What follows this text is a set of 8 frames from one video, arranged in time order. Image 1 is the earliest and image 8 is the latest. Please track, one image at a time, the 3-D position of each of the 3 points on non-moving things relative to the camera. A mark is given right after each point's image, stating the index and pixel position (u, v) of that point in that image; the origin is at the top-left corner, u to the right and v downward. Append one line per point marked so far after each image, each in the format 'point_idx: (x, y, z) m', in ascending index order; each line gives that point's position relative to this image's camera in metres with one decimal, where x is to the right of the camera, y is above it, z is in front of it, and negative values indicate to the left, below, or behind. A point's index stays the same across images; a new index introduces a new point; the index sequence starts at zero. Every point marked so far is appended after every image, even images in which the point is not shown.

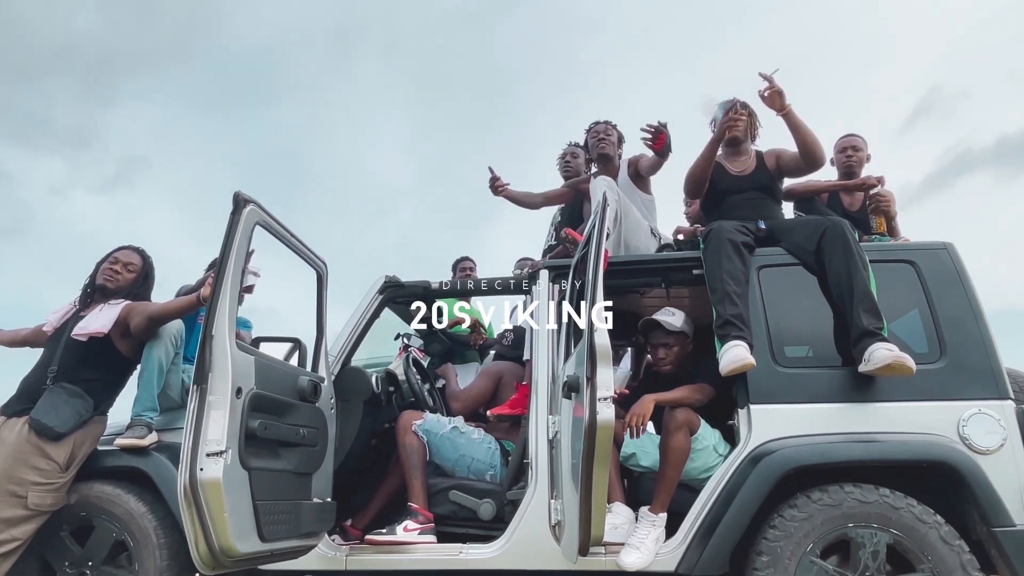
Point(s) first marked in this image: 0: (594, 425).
0: (+0.3, -0.4, +2.3) m
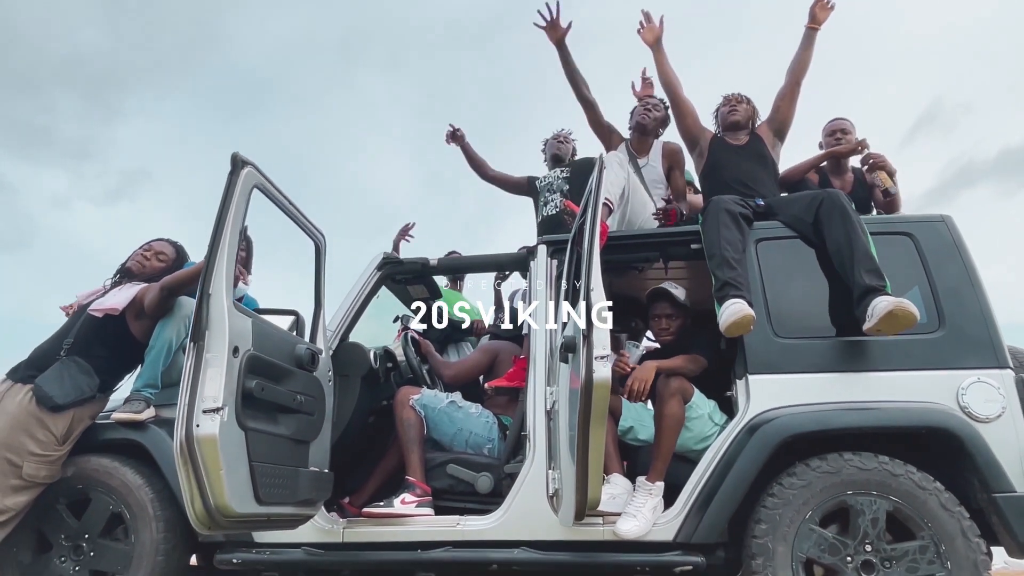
0: (+0.3, -0.3, +2.3) m
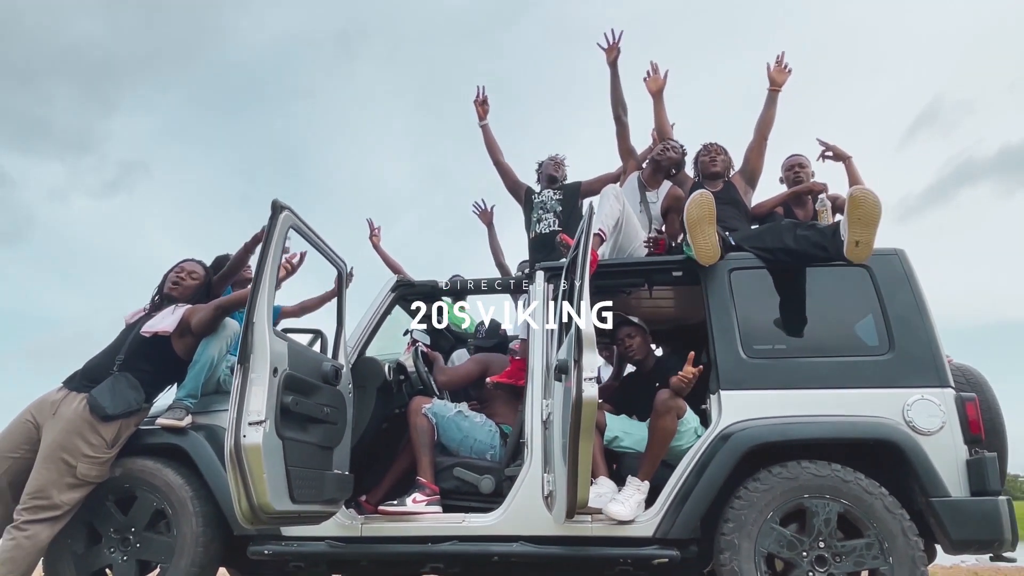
0: (+0.3, -0.4, +2.7) m
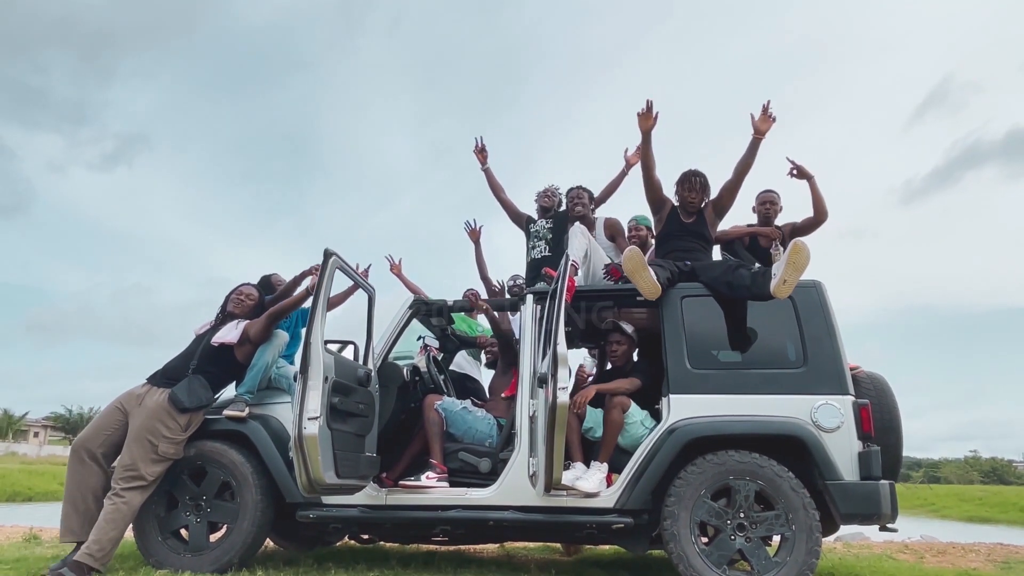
0: (+0.2, -0.6, +3.5) m
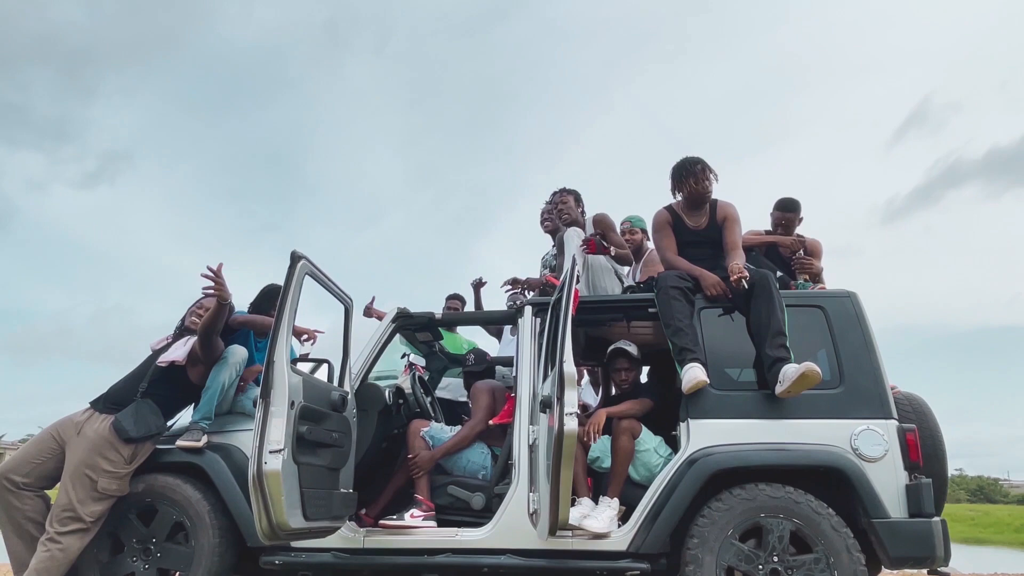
0: (+0.2, -0.6, +3.0) m
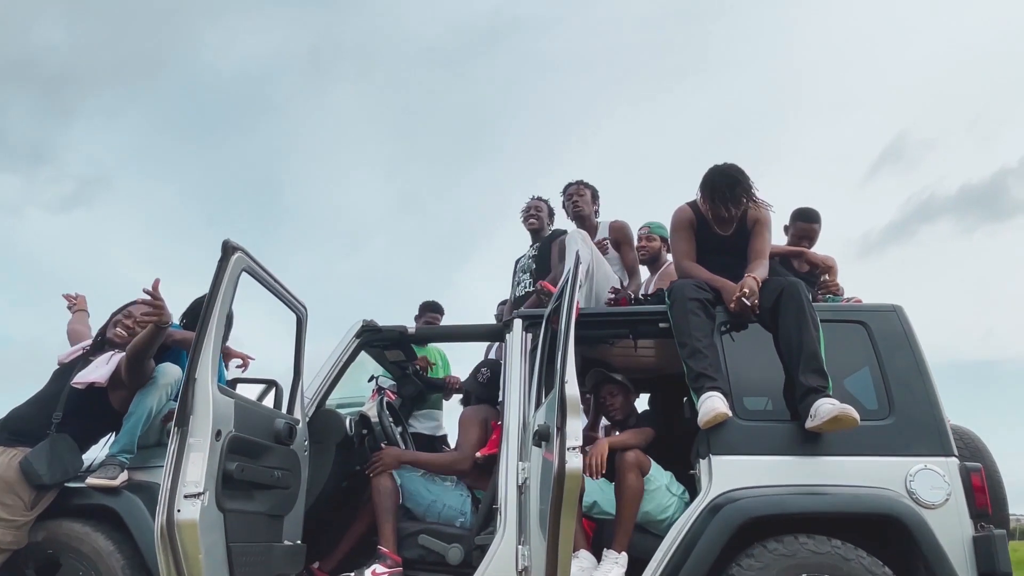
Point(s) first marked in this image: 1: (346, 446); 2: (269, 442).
0: (+0.2, -0.6, +2.4) m
1: (-0.8, -0.7, +3.4) m
2: (-0.9, -0.6, +2.8) m
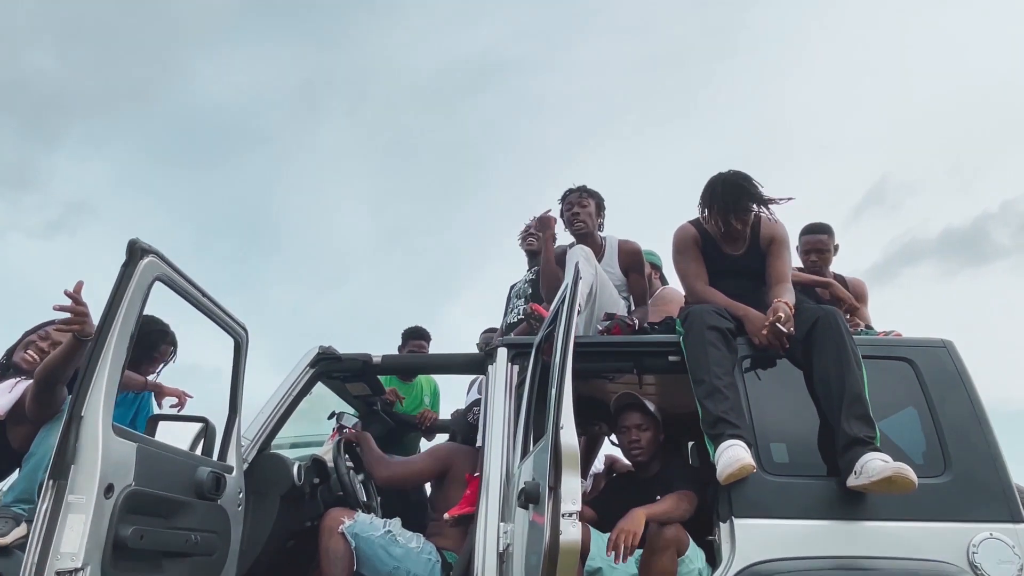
0: (+0.1, -0.7, +1.9) m
1: (-0.9, -0.8, +2.9) m
2: (-1.0, -0.6, +2.2) m
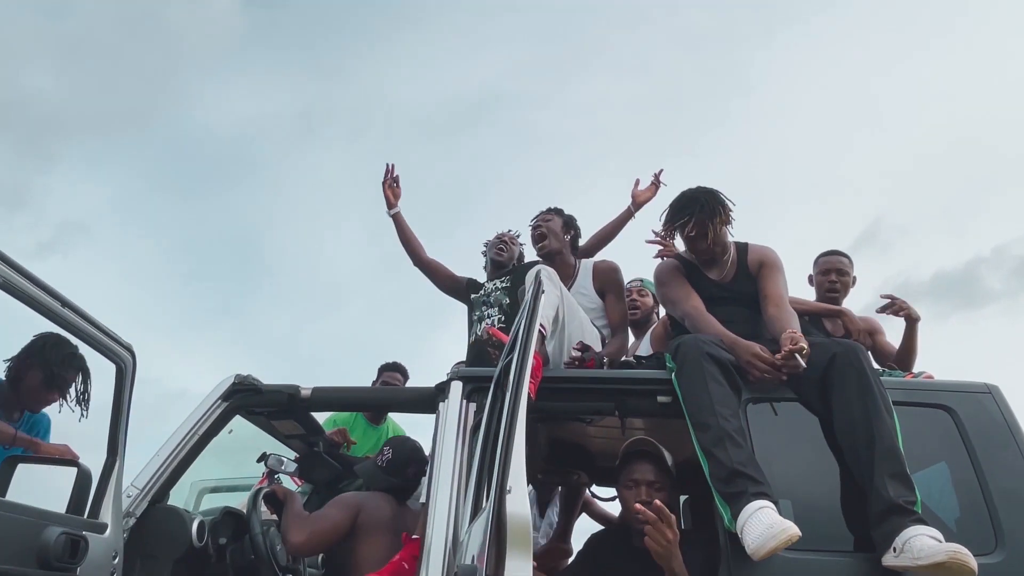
0: (0.0, -0.7, +1.4) m
1: (-1.0, -0.9, +2.3) m
2: (-1.1, -0.7, +1.7) m
